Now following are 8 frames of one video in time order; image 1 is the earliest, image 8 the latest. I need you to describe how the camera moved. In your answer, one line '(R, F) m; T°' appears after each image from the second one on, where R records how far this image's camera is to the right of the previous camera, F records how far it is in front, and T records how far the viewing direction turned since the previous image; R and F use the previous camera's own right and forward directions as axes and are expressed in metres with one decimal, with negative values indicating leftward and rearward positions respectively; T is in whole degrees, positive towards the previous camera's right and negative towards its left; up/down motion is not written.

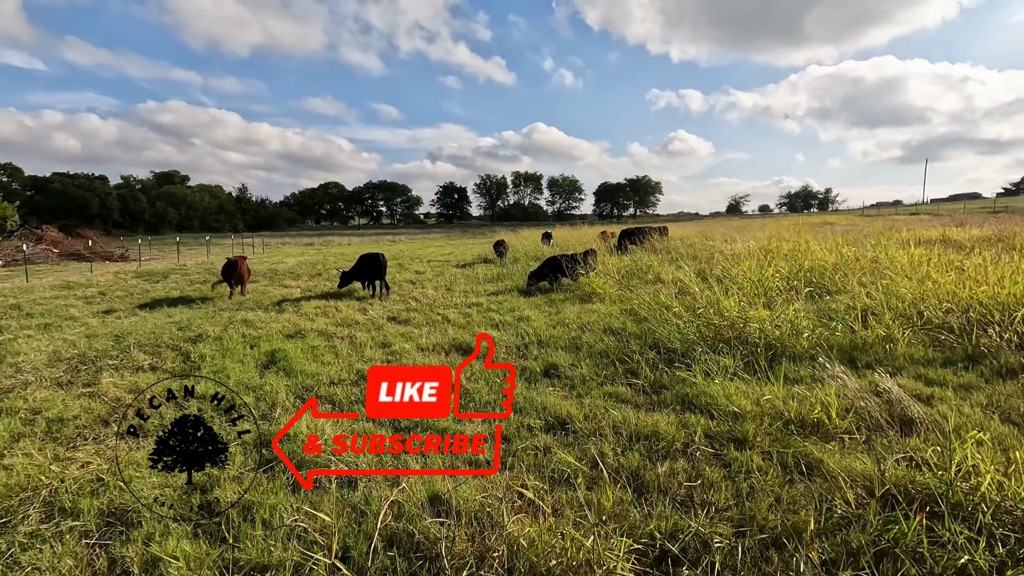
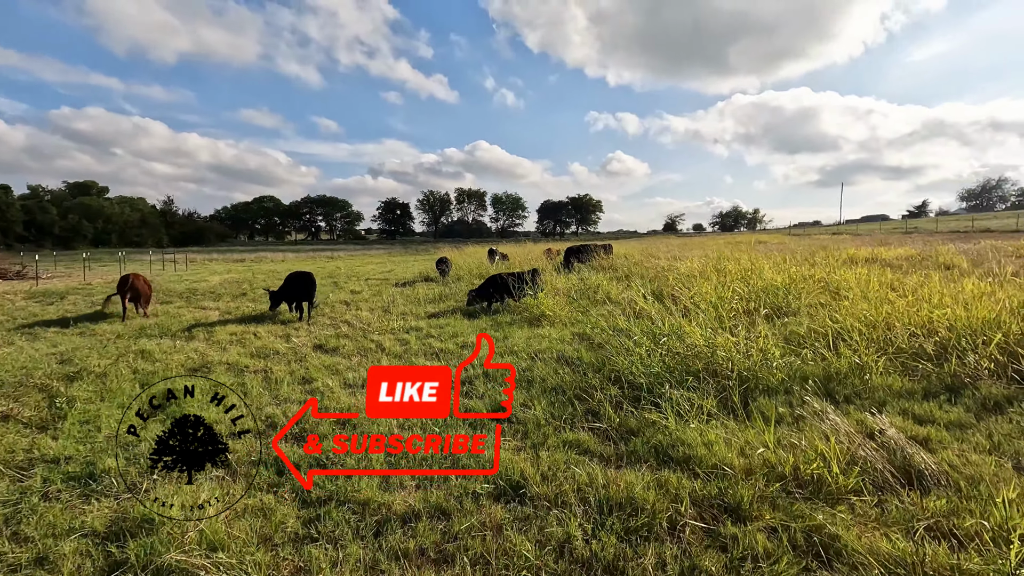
(0.0, +0.6) m; +6°
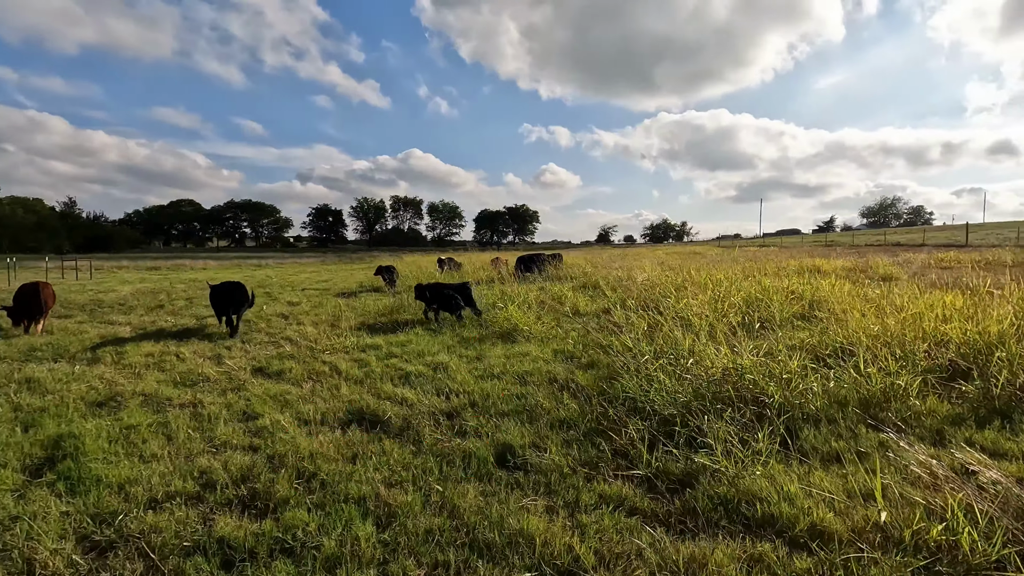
(-0.4, +0.7) m; +7°
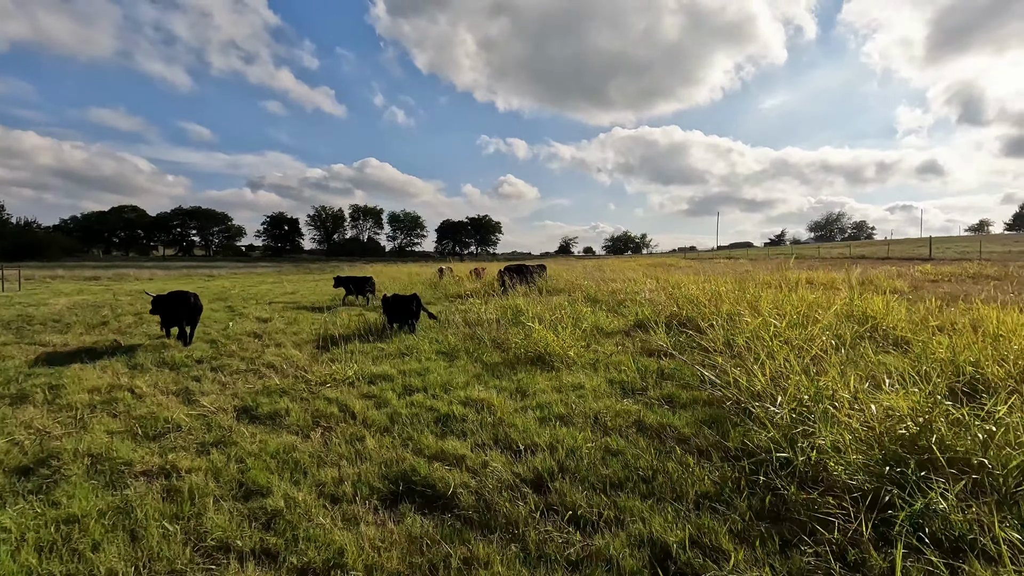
(-0.8, +1.1) m; +4°
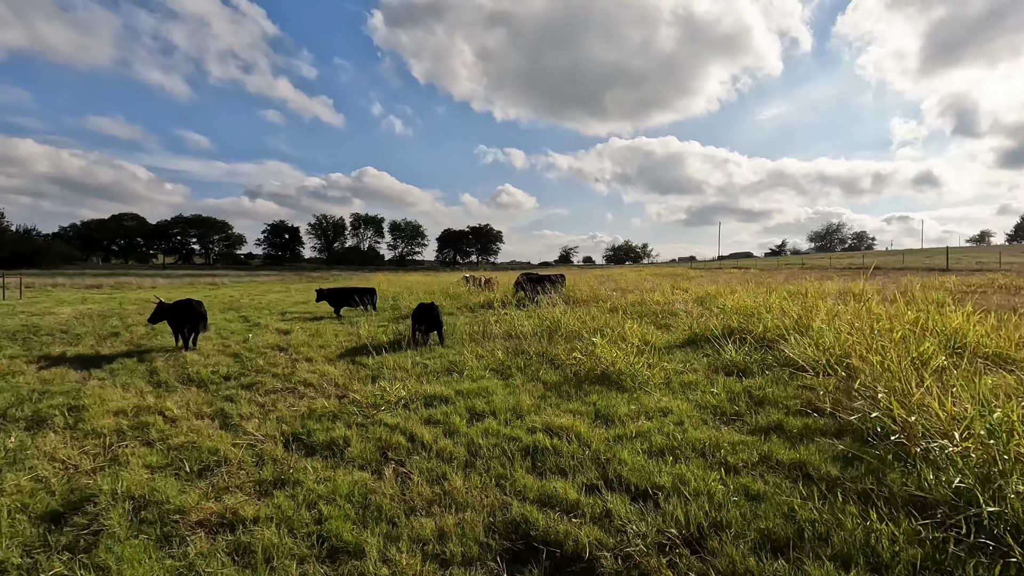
(-0.7, +0.5) m; 0°
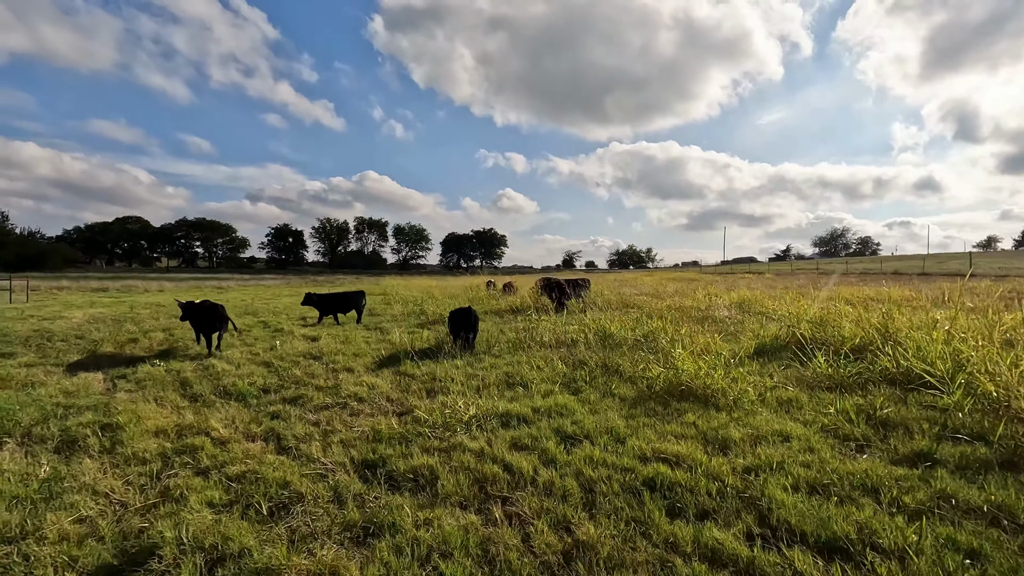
(-0.7, +0.5) m; 0°
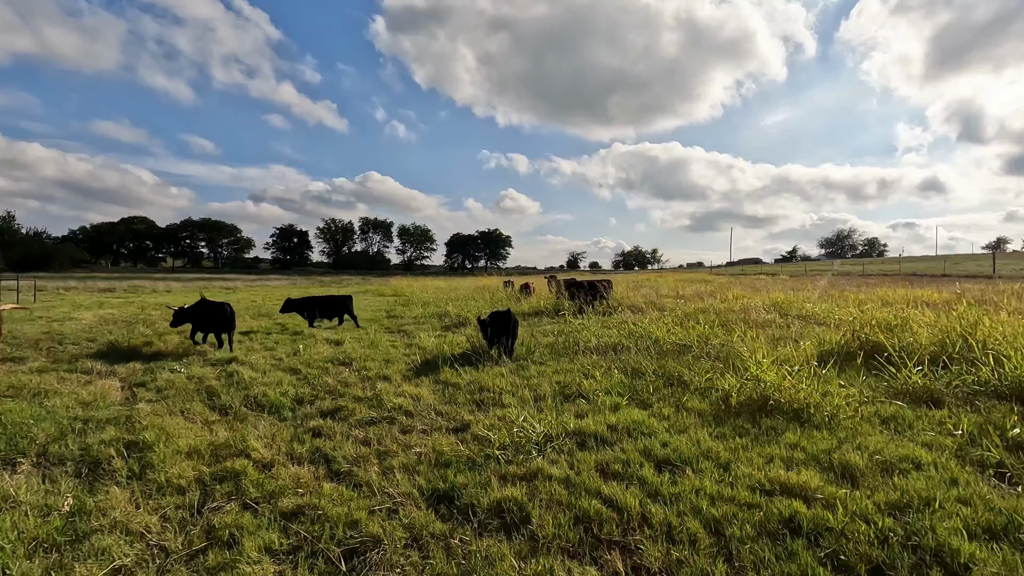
(-0.5, +0.5) m; 0°
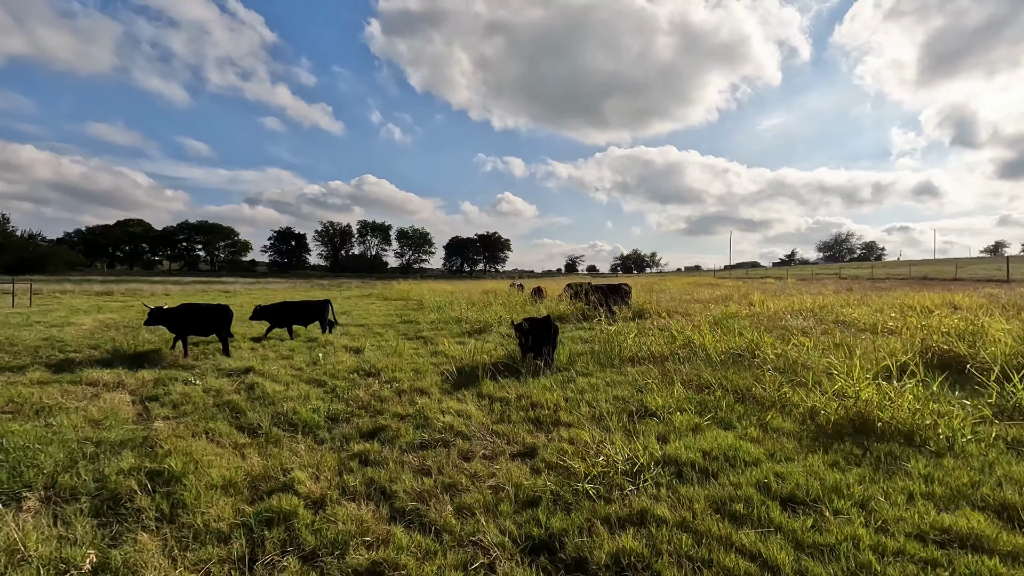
(-0.6, +0.5) m; 0°
